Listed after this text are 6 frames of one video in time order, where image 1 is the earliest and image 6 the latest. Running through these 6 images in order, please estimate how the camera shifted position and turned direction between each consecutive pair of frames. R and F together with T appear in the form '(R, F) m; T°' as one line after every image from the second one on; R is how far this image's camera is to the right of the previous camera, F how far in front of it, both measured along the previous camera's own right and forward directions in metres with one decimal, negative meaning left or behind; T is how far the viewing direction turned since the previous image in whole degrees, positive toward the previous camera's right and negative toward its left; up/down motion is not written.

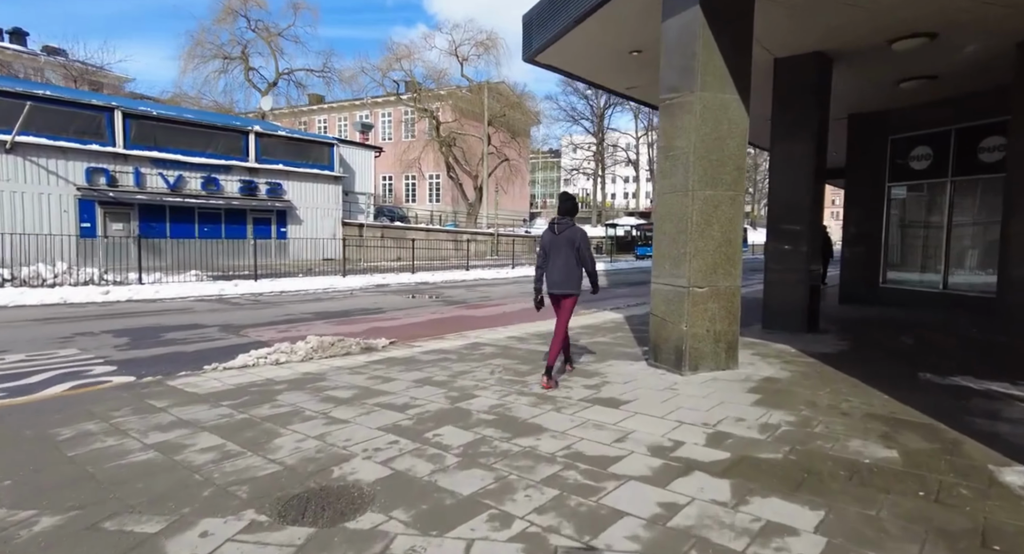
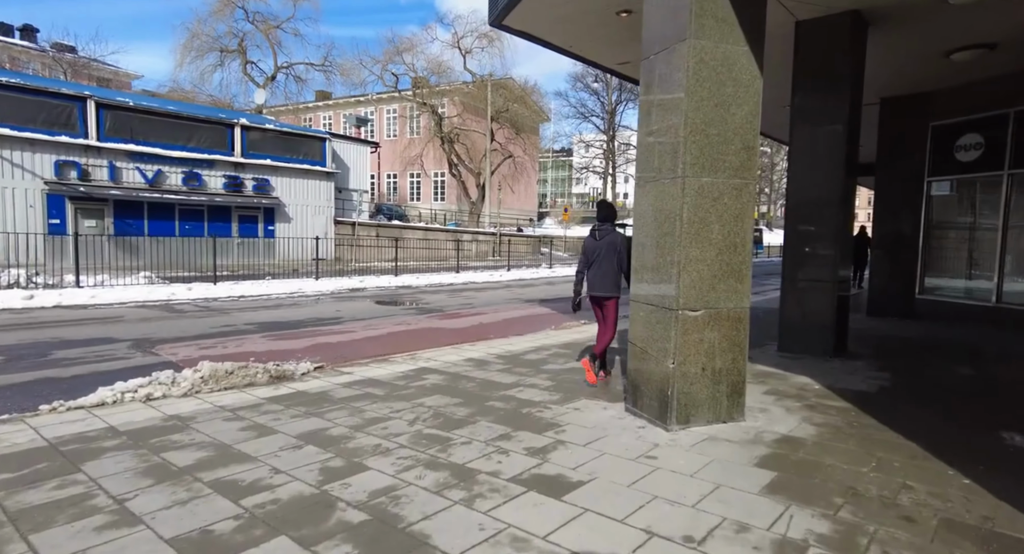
(+0.7, +1.7) m; -1°
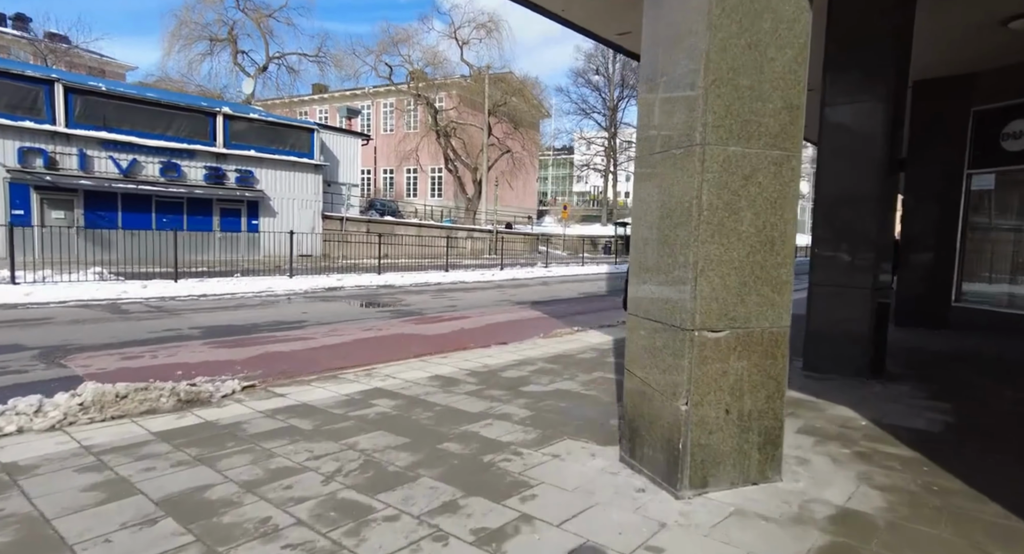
(+0.3, +1.3) m; 0°
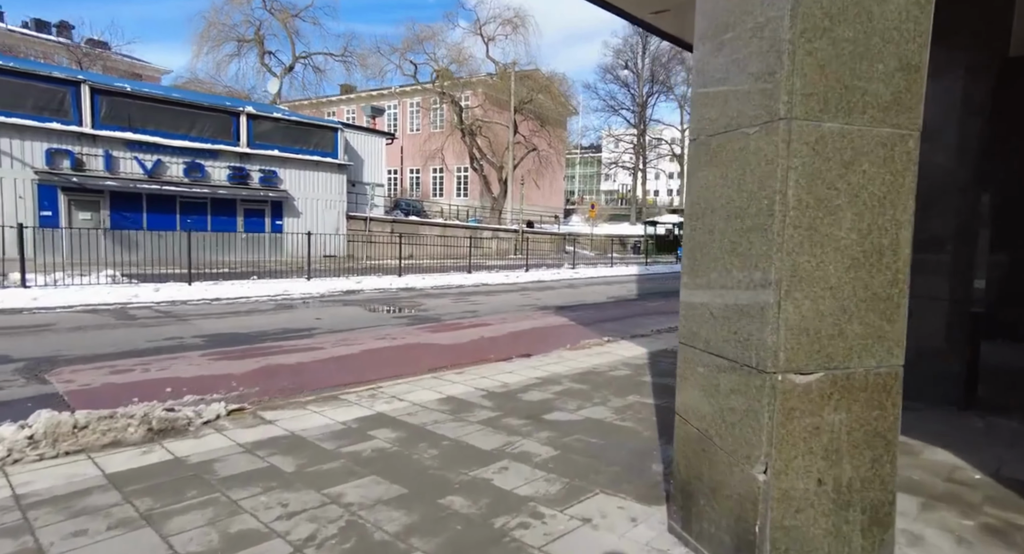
(0.0, +0.8) m; -2°
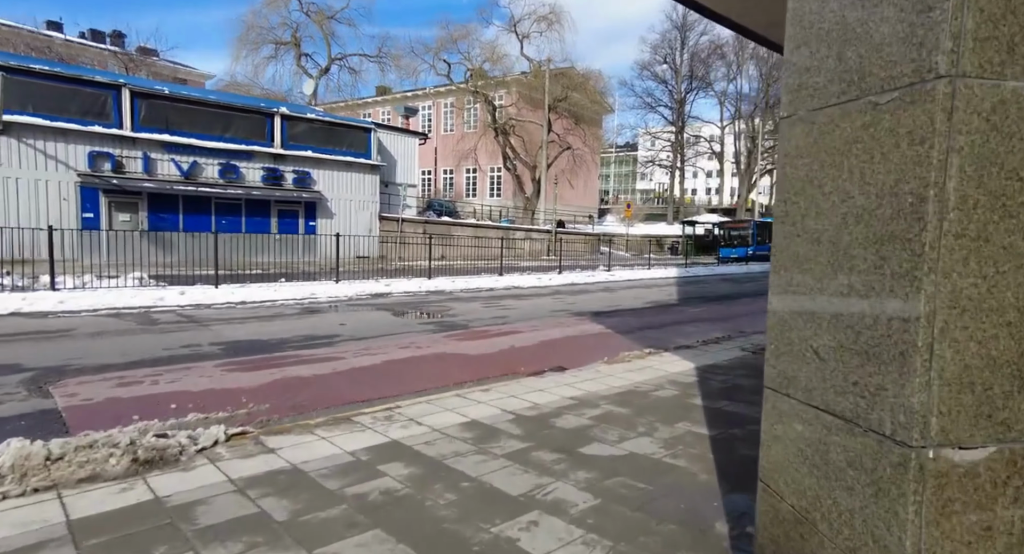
(0.0, +0.7) m; -3°
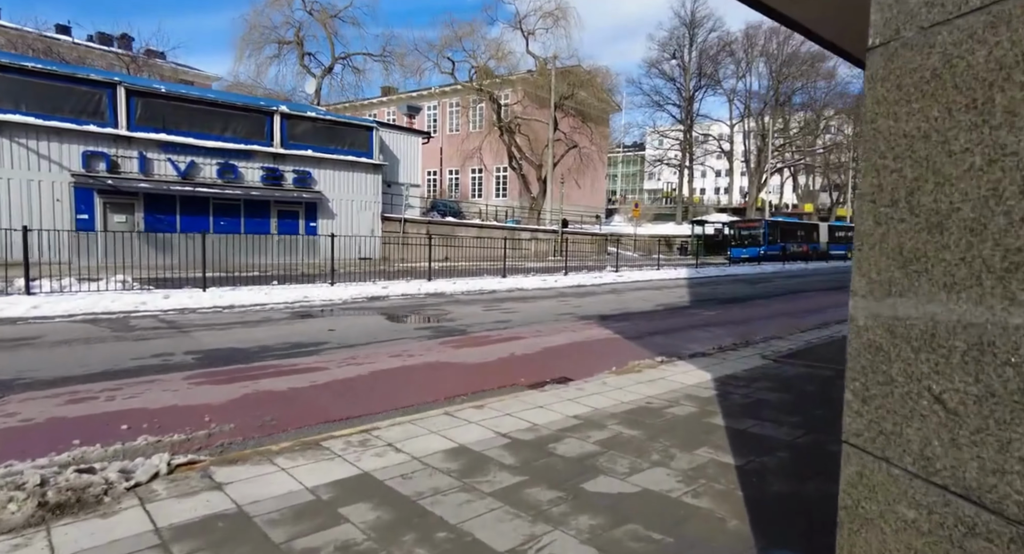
(+0.1, +0.7) m; -1°
